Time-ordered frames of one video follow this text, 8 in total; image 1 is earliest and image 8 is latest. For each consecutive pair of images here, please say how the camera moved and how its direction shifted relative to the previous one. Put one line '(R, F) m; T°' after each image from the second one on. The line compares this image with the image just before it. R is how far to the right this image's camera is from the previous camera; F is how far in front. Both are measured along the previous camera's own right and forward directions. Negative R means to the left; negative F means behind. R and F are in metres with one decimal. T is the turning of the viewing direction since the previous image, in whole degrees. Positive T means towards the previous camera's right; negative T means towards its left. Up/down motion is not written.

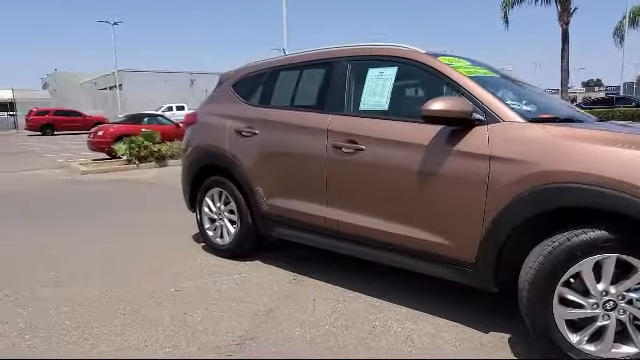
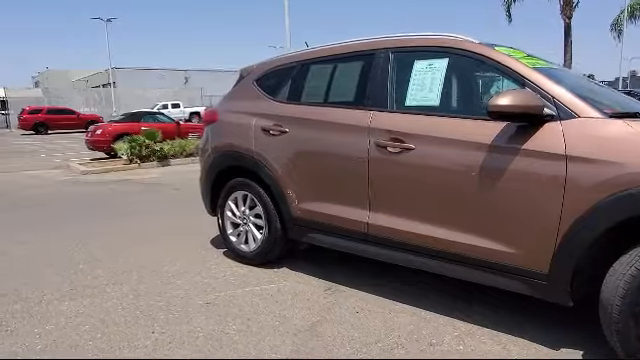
(-0.4, +0.3) m; +1°
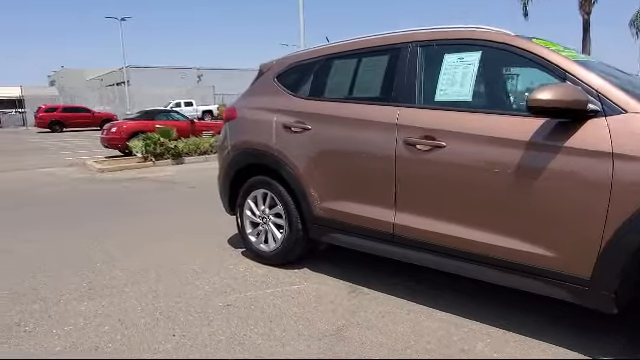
(-0.1, +0.1) m; -1°
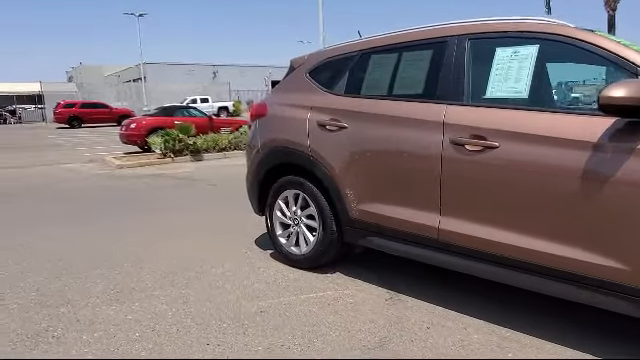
(-0.2, +0.2) m; -2°
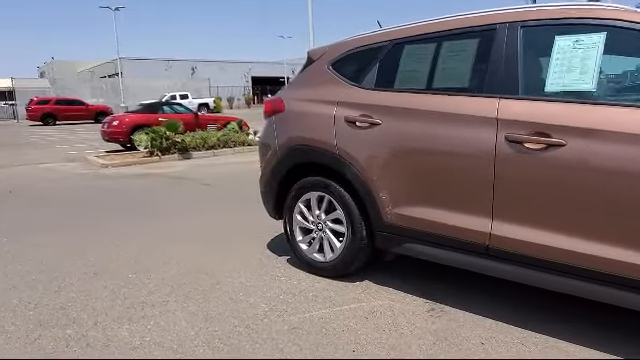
(-0.4, +0.4) m; +3°
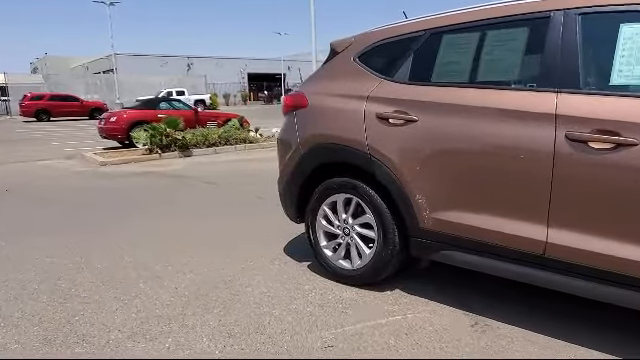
(-0.3, +0.3) m; +1°
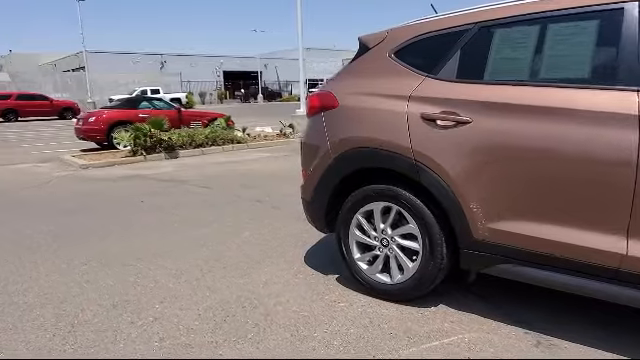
(-0.5, +0.3) m; +3°
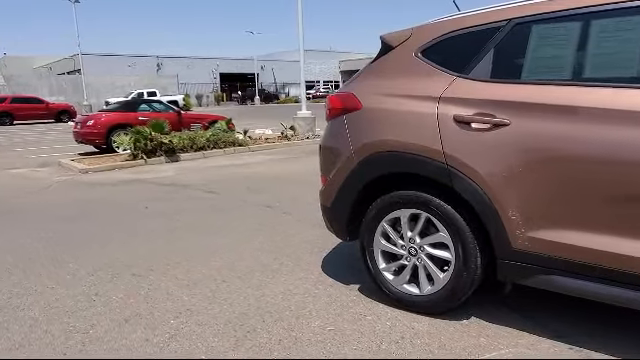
(-0.2, +0.2) m; 0°
